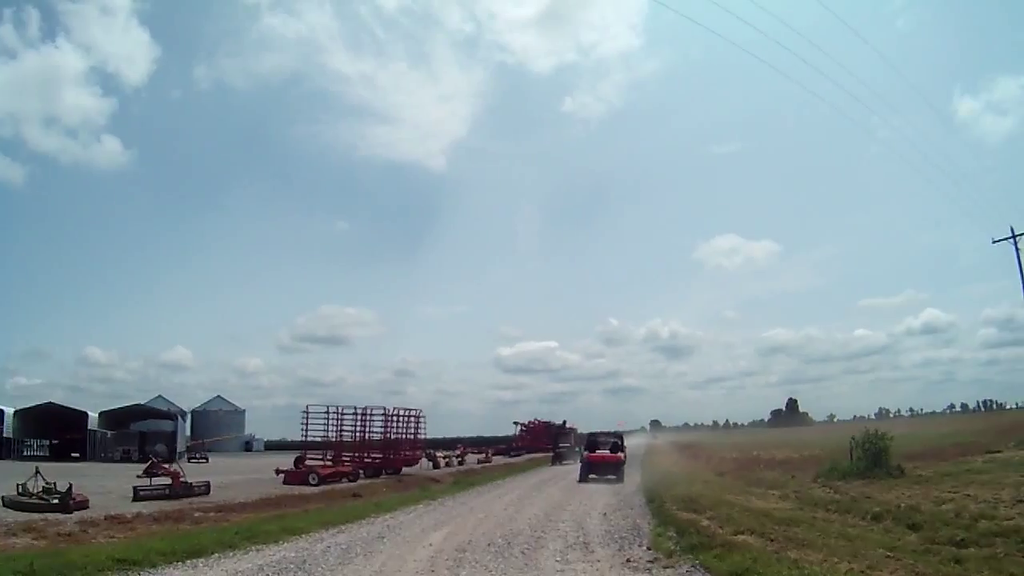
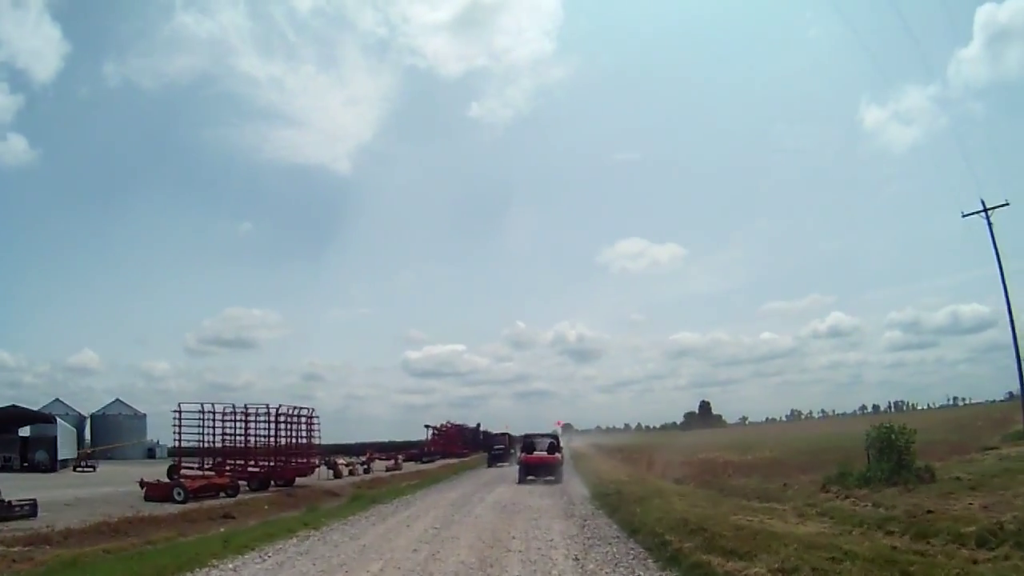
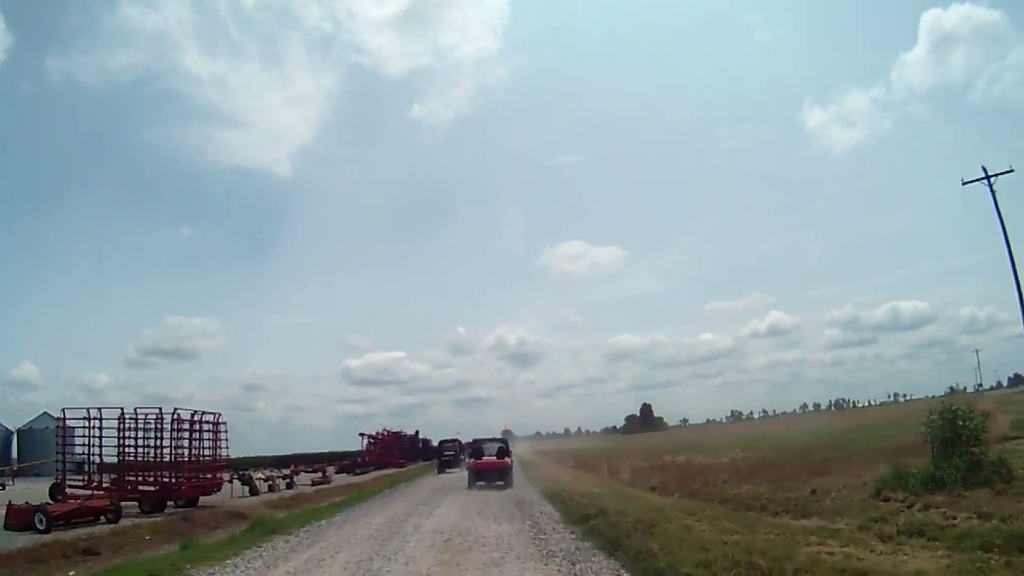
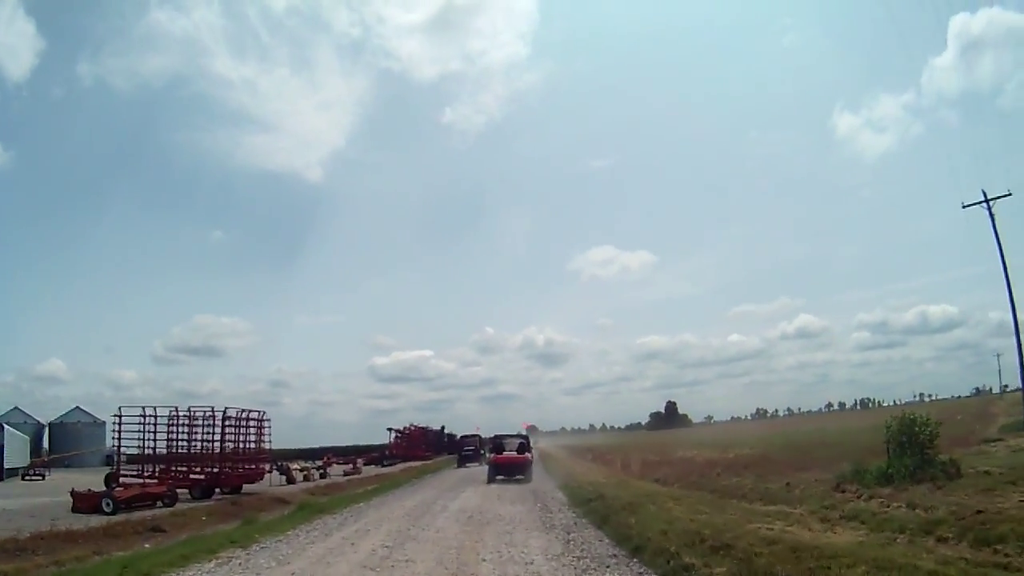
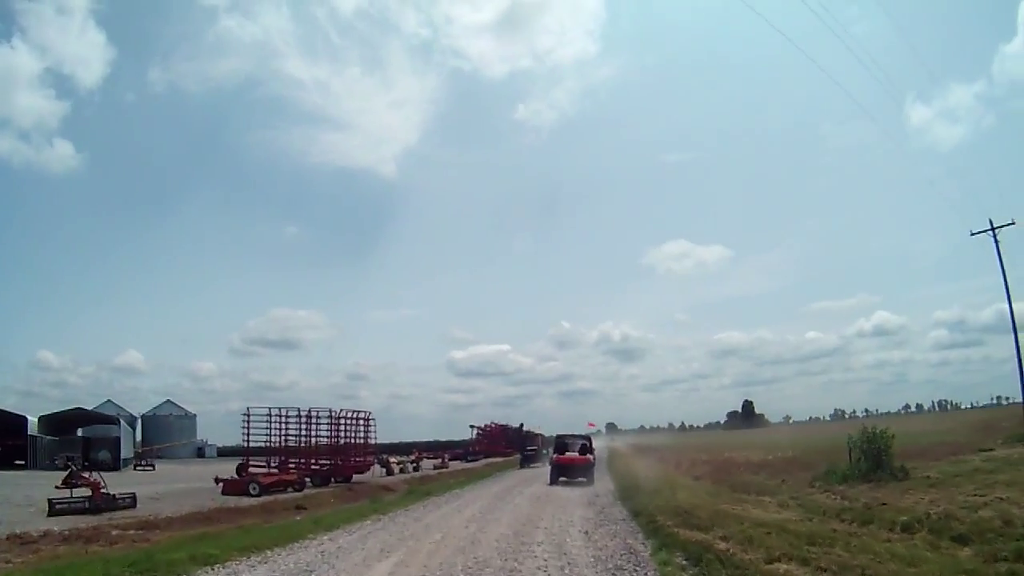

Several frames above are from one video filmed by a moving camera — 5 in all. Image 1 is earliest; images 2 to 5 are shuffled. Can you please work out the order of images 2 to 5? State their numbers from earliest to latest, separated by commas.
5, 2, 4, 3
